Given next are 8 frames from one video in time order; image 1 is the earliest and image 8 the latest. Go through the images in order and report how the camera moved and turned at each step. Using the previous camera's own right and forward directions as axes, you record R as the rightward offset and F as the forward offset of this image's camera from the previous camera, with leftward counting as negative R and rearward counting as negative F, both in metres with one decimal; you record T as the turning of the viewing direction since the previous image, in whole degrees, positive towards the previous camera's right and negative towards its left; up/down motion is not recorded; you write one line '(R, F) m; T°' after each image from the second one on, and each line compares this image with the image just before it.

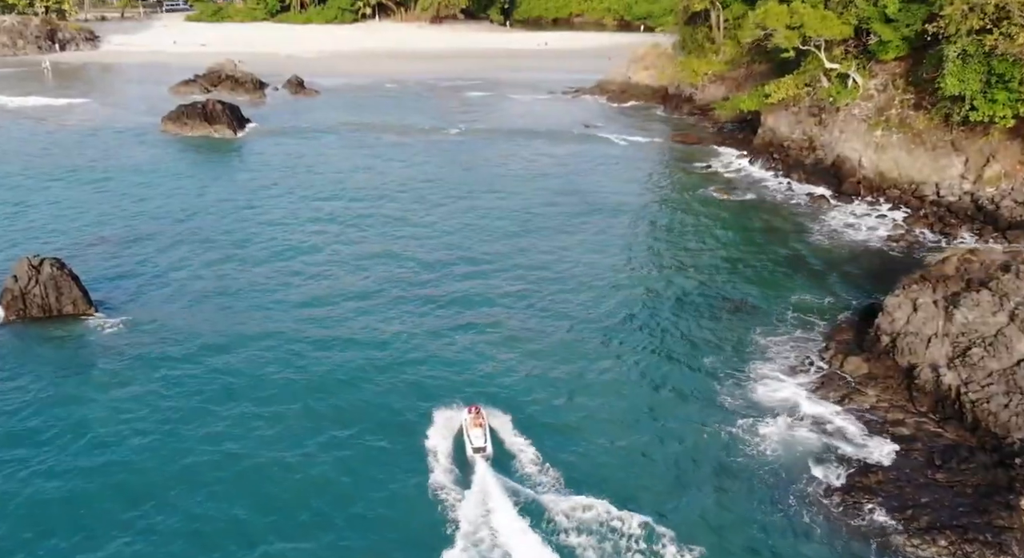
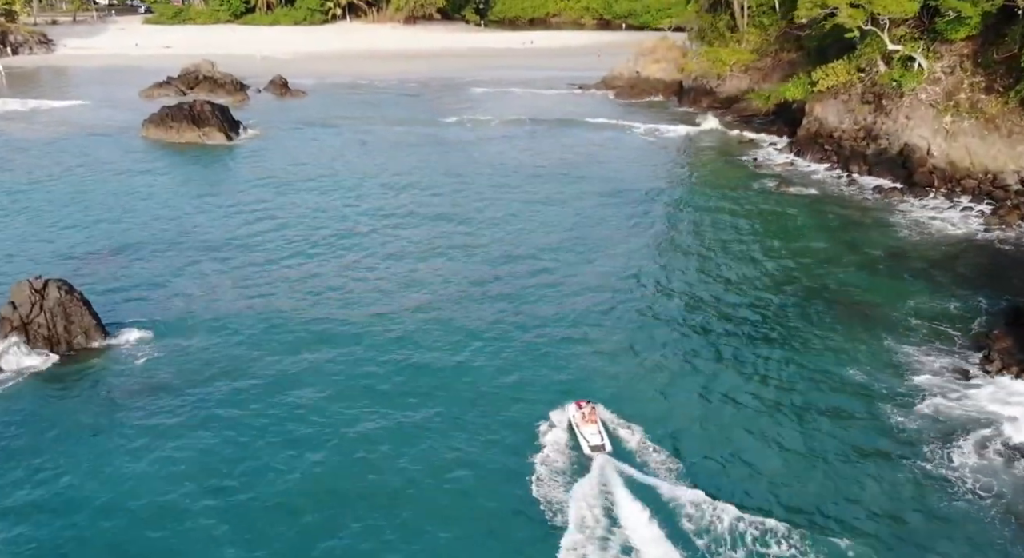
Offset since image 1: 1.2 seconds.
(-4.5, +5.1) m; +3°
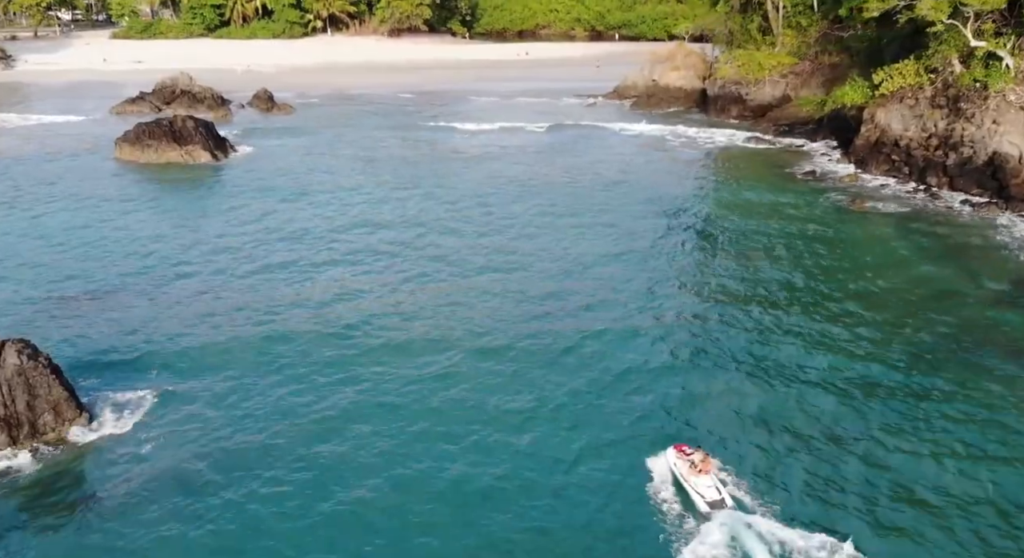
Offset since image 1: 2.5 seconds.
(-3.0, +6.1) m; +2°
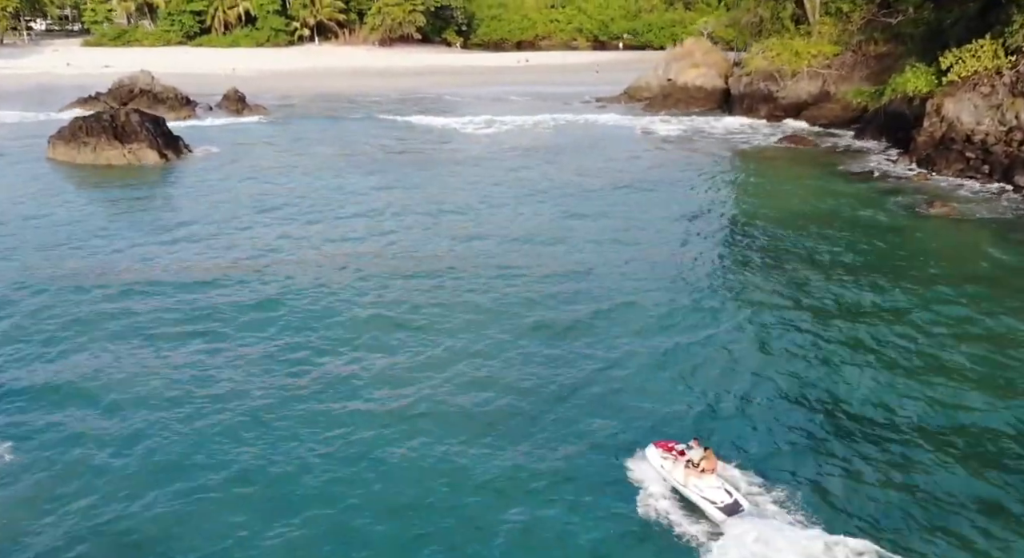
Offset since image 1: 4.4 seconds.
(-0.2, +7.2) m; 0°
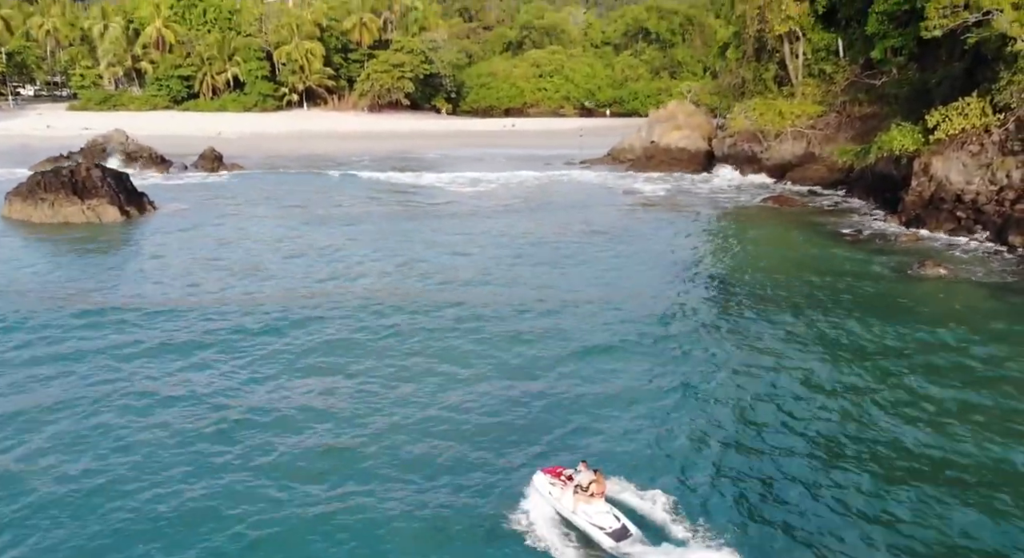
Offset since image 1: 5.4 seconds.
(+0.7, +1.6) m; 0°
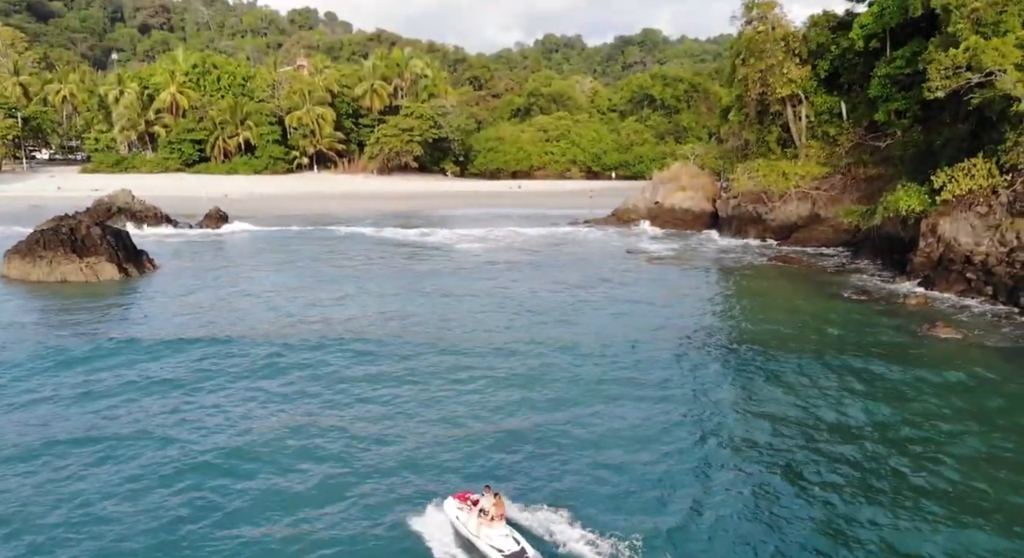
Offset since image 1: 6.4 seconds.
(+0.2, +0.4) m; -1°
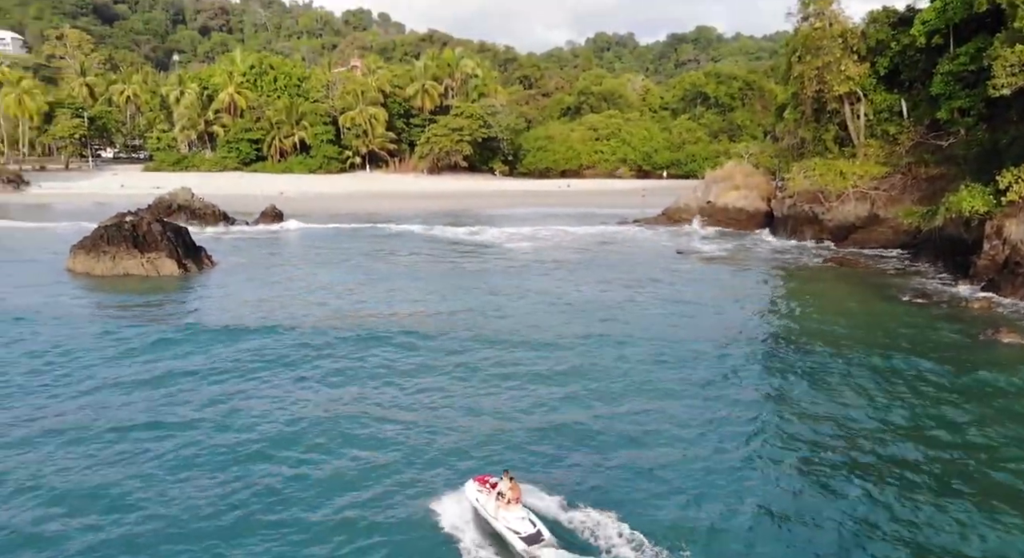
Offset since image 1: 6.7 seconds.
(0.0, 0.0) m; -3°
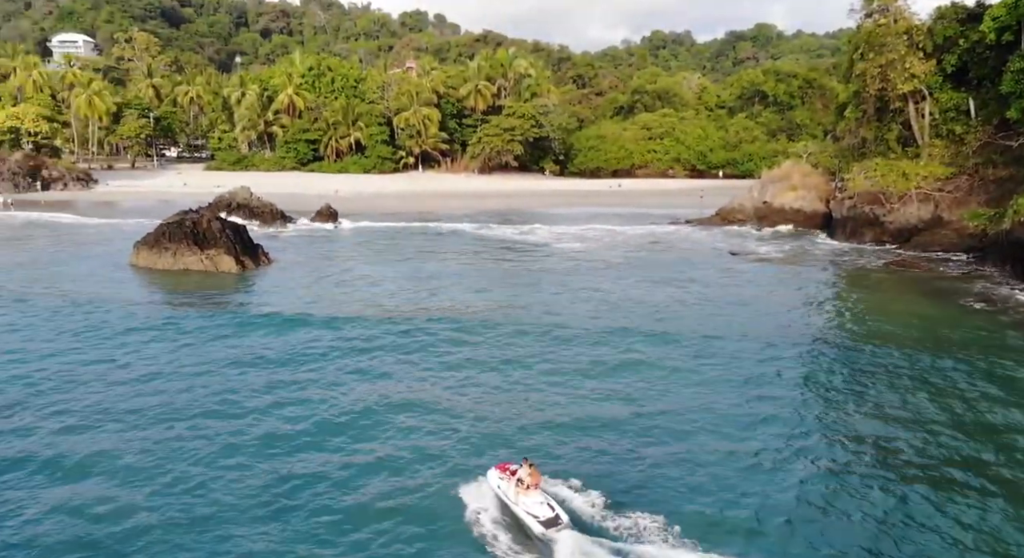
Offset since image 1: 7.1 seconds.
(+0.1, +0.3) m; -3°
